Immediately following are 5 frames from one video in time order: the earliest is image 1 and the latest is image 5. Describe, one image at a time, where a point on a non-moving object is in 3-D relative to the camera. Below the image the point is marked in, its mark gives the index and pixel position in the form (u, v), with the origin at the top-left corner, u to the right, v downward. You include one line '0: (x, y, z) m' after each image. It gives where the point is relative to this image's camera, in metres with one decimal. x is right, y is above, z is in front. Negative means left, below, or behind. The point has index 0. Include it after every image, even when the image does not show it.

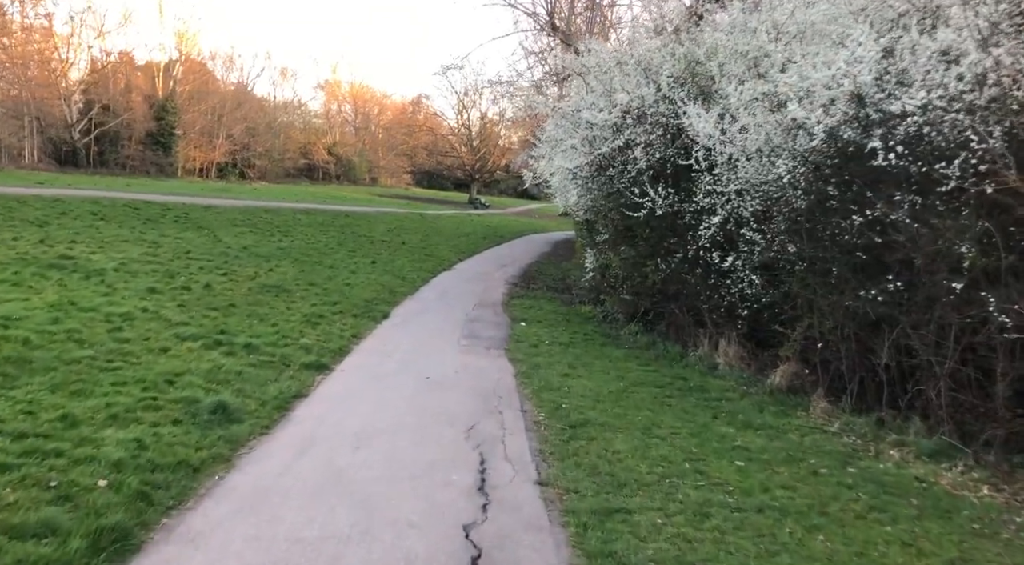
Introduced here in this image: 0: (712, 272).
0: (+3.2, +0.2, +11.6) m
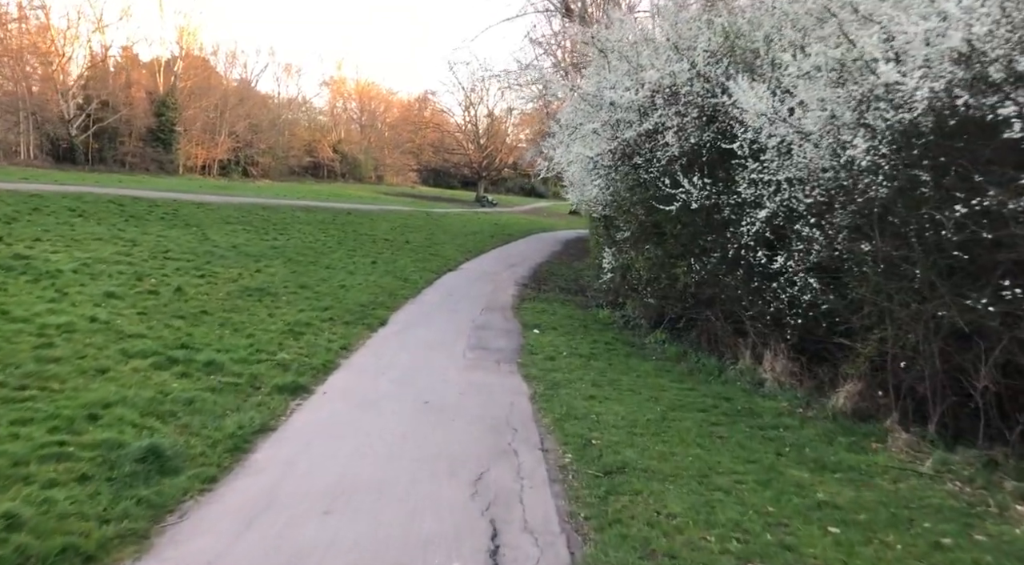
0: (+3.4, +0.1, +10.1) m
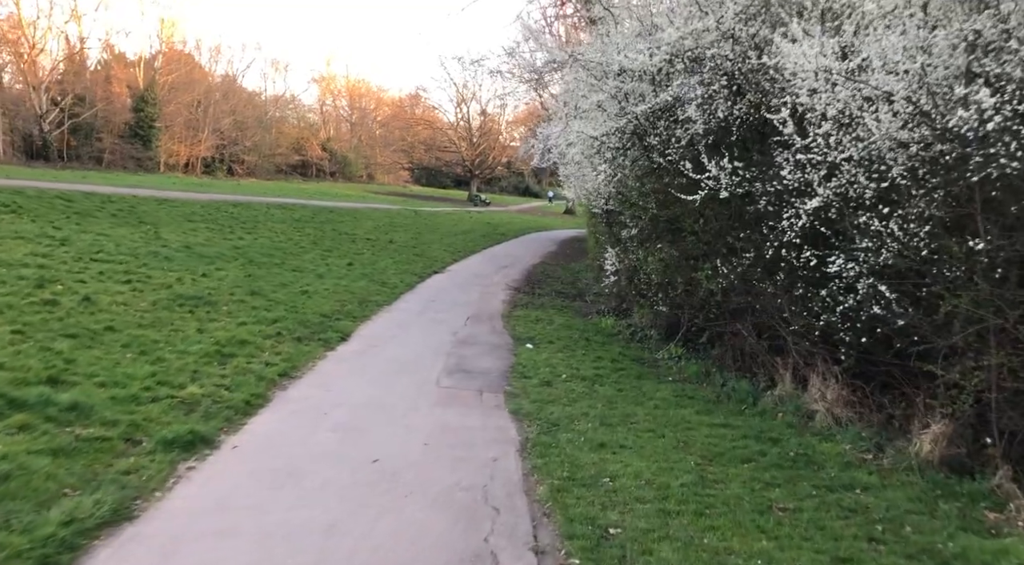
0: (+3.2, 0.0, +8.1) m
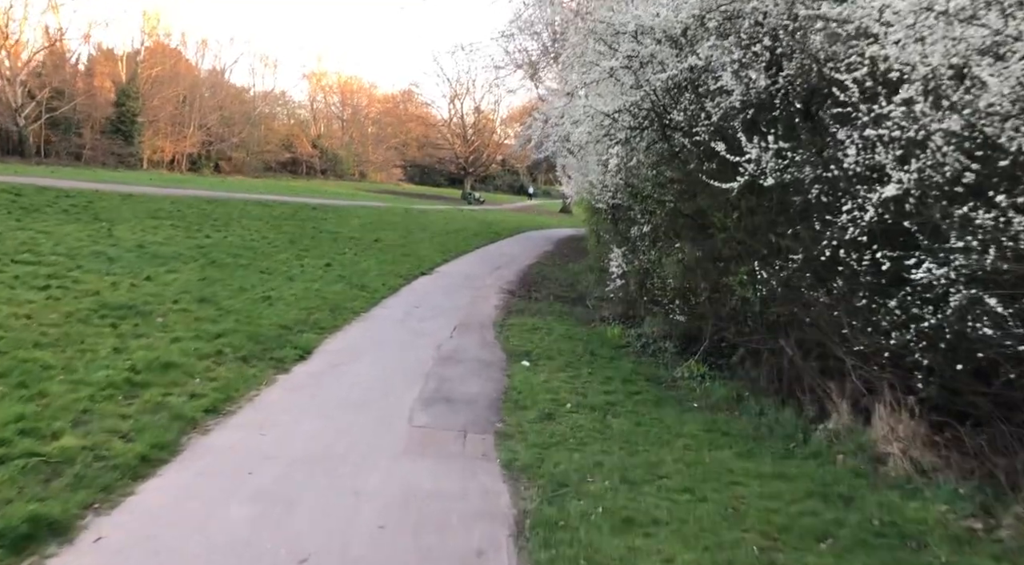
0: (+3.1, 0.0, +6.5) m
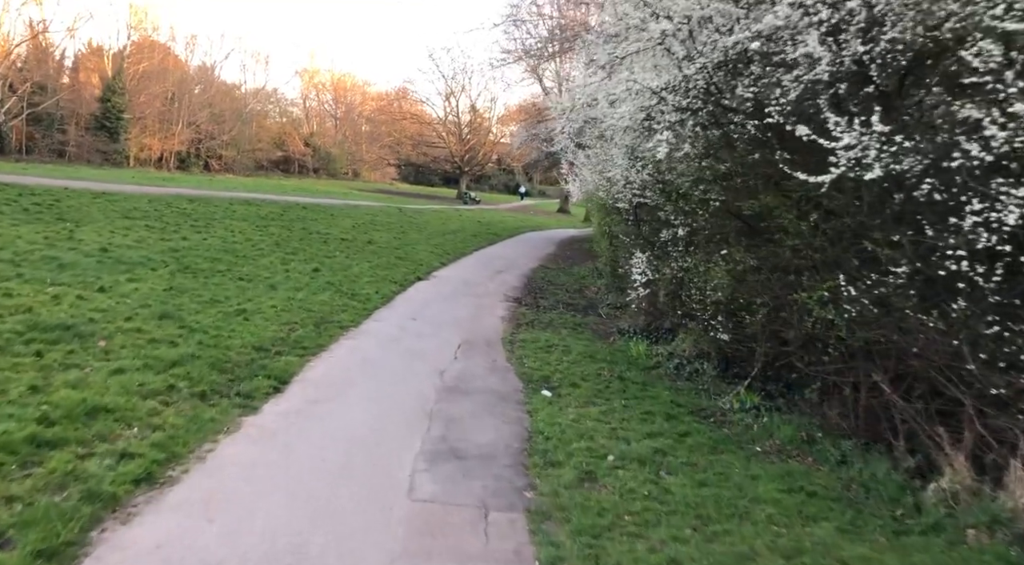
0: (+3.4, -0.2, +5.0) m
